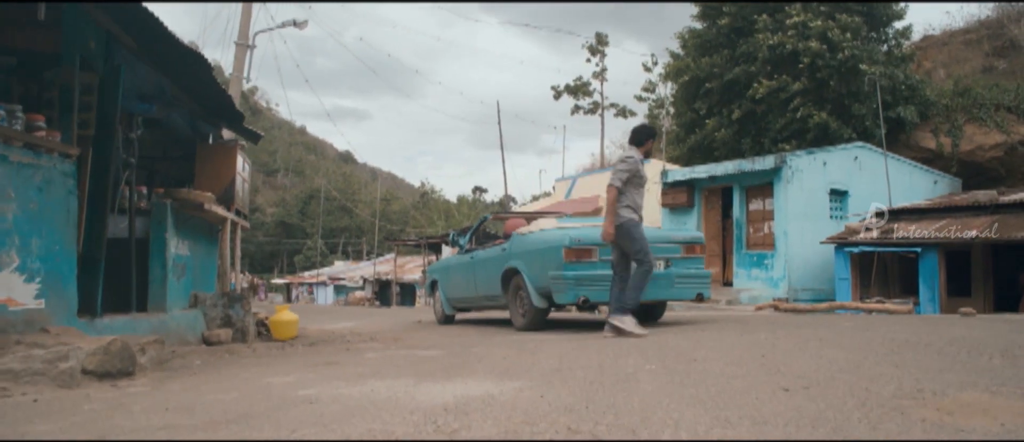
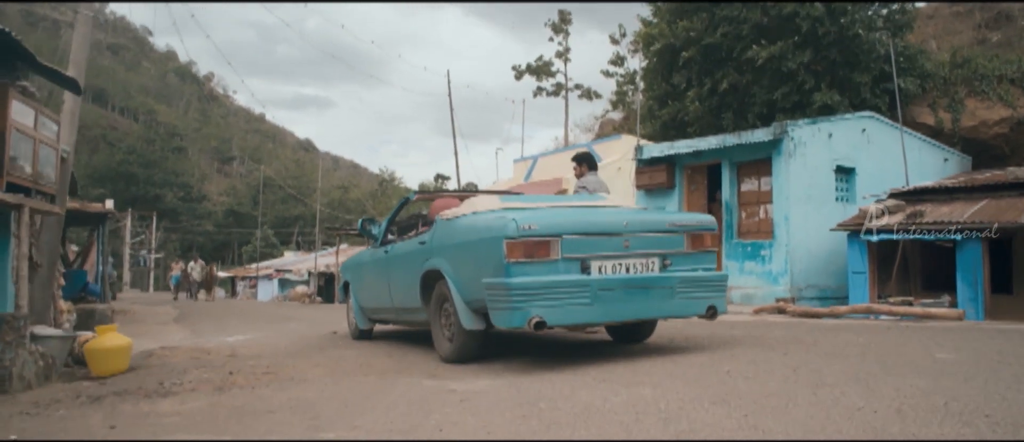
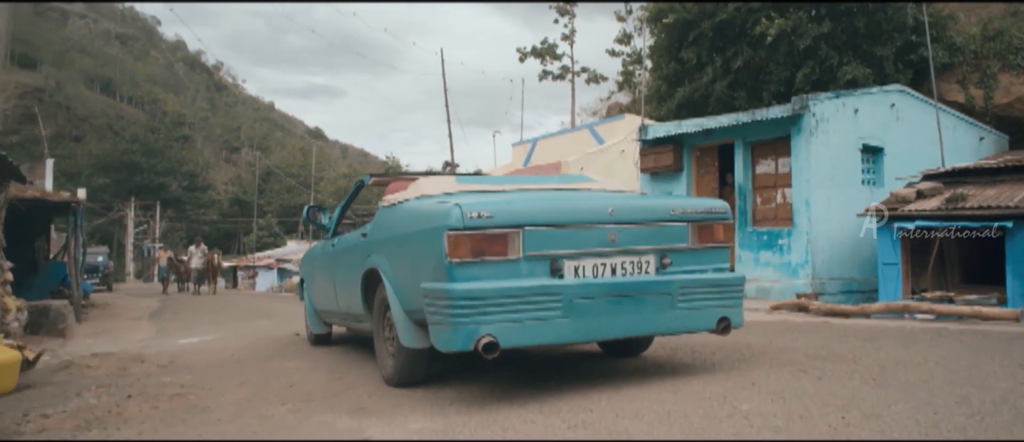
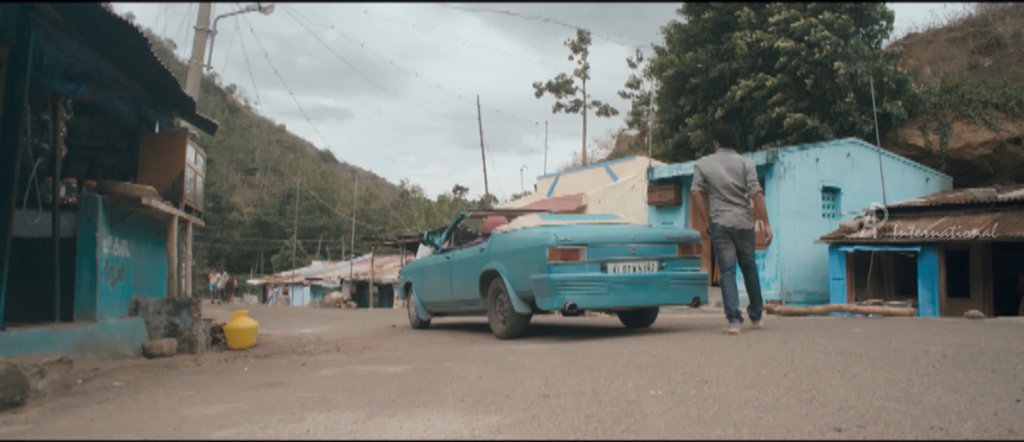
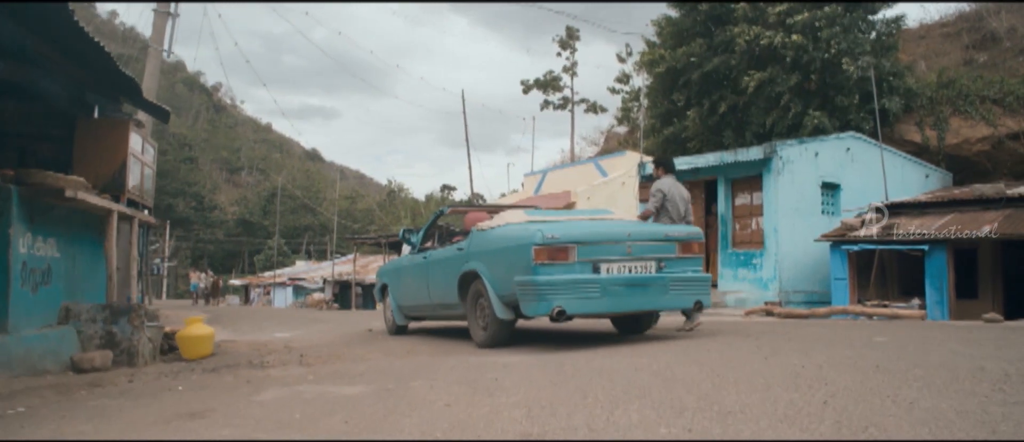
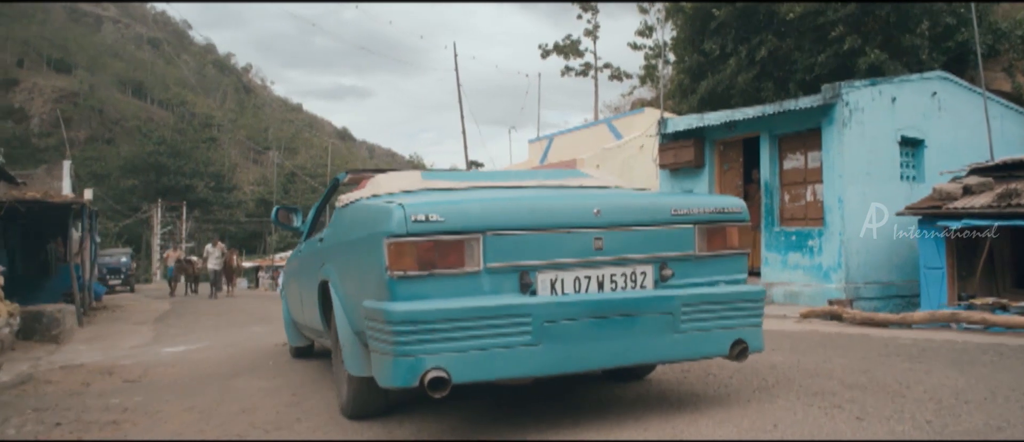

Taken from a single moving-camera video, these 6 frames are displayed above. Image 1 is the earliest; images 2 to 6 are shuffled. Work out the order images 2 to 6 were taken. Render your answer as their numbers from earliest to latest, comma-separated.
4, 5, 2, 3, 6
